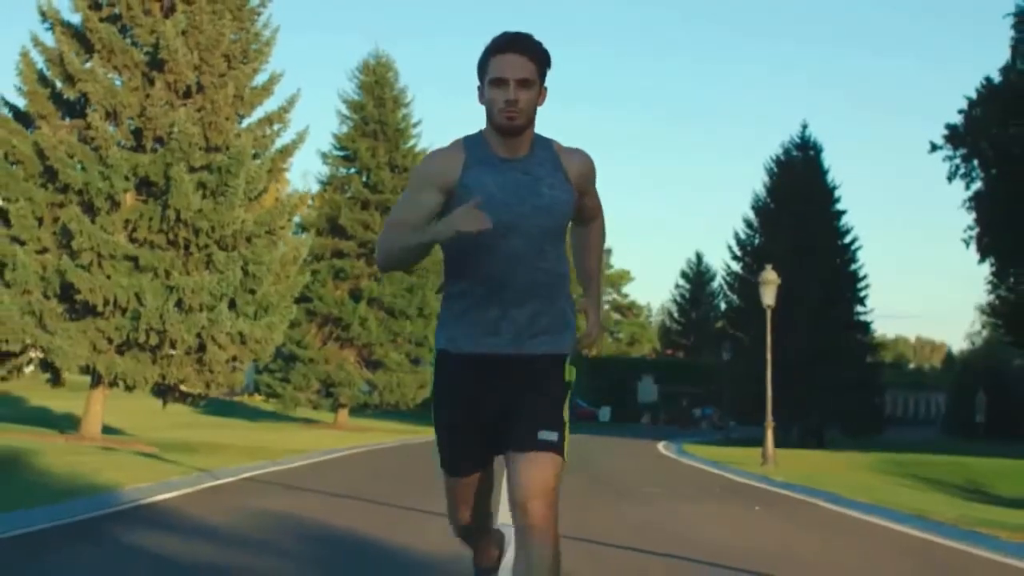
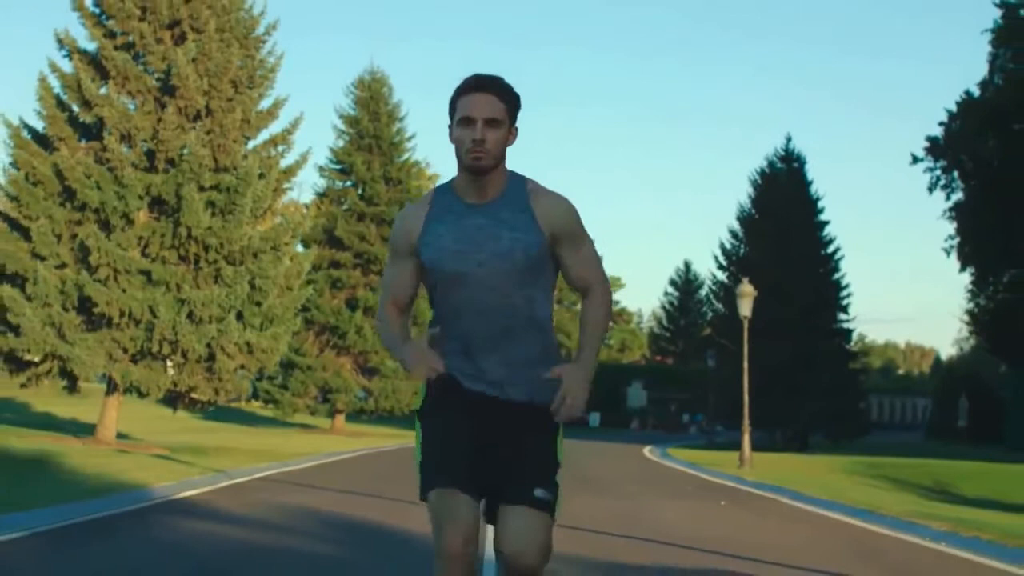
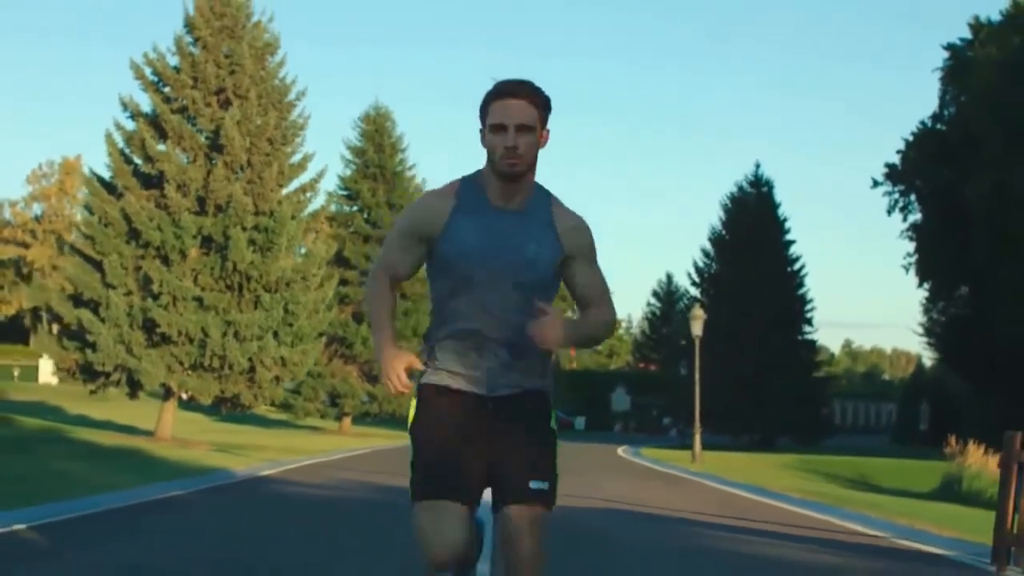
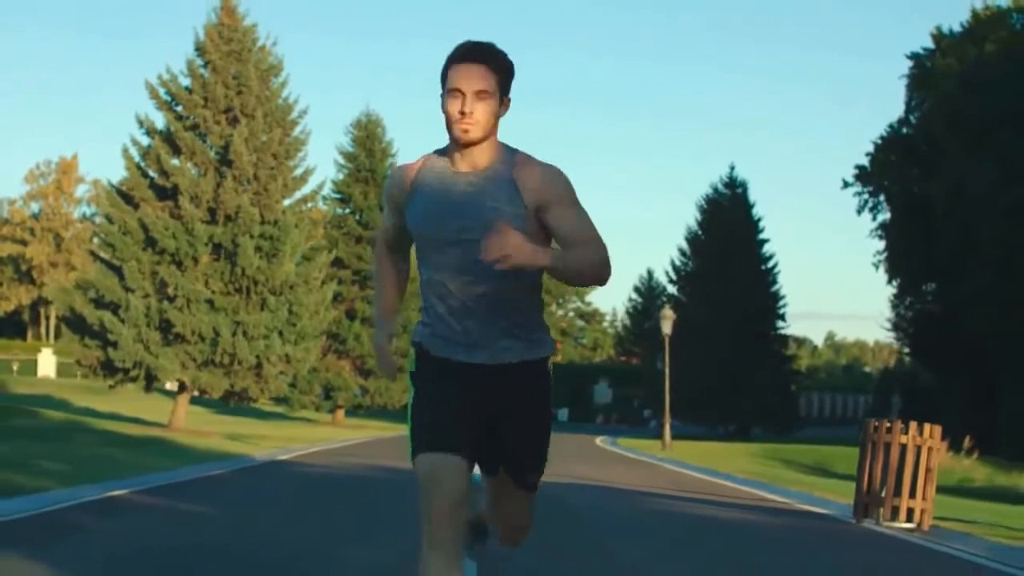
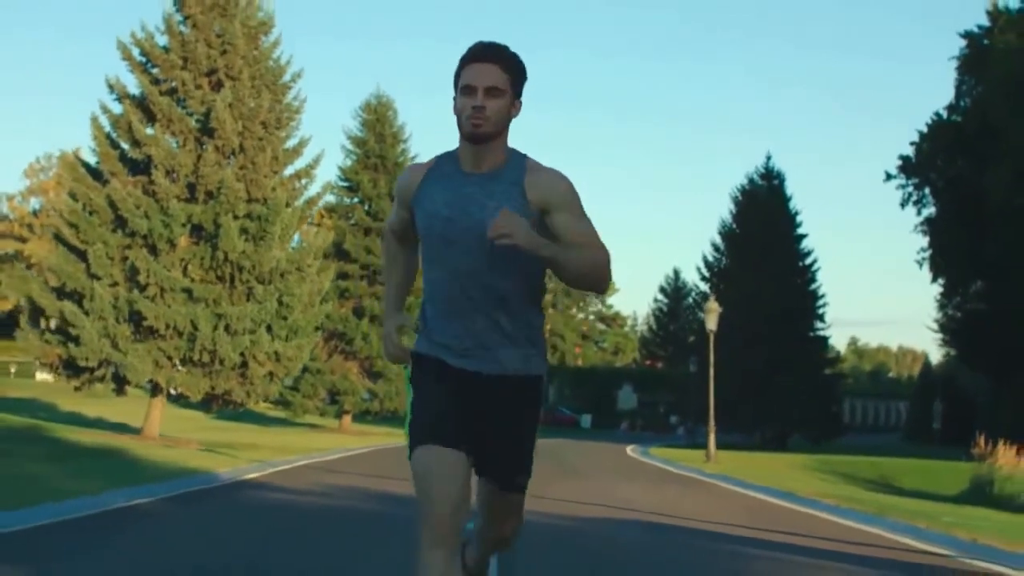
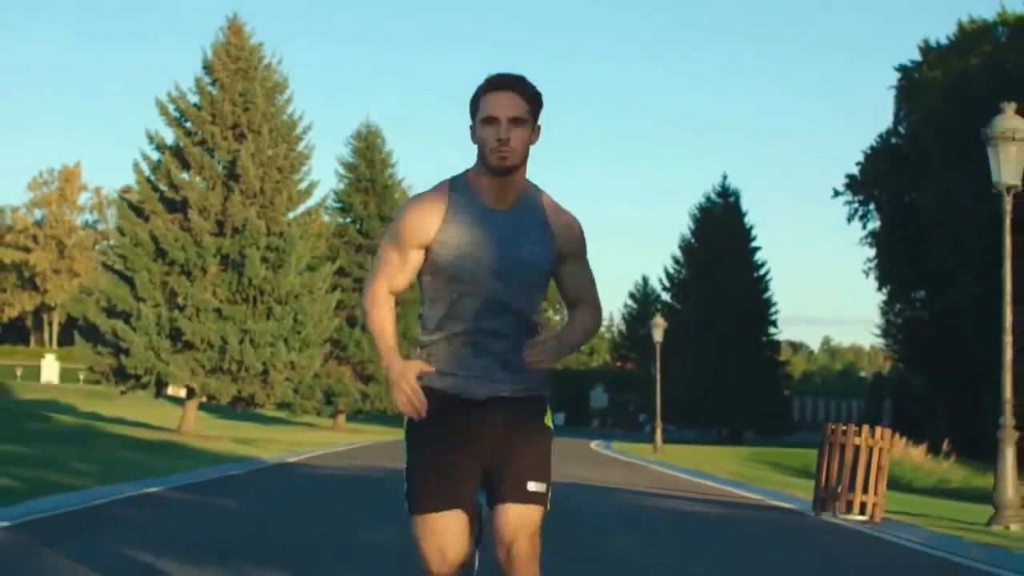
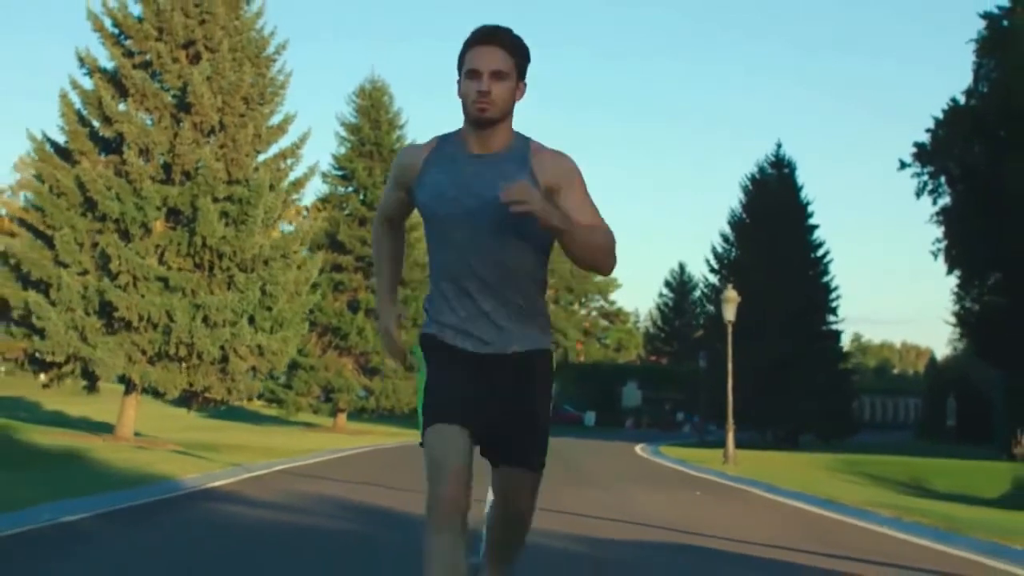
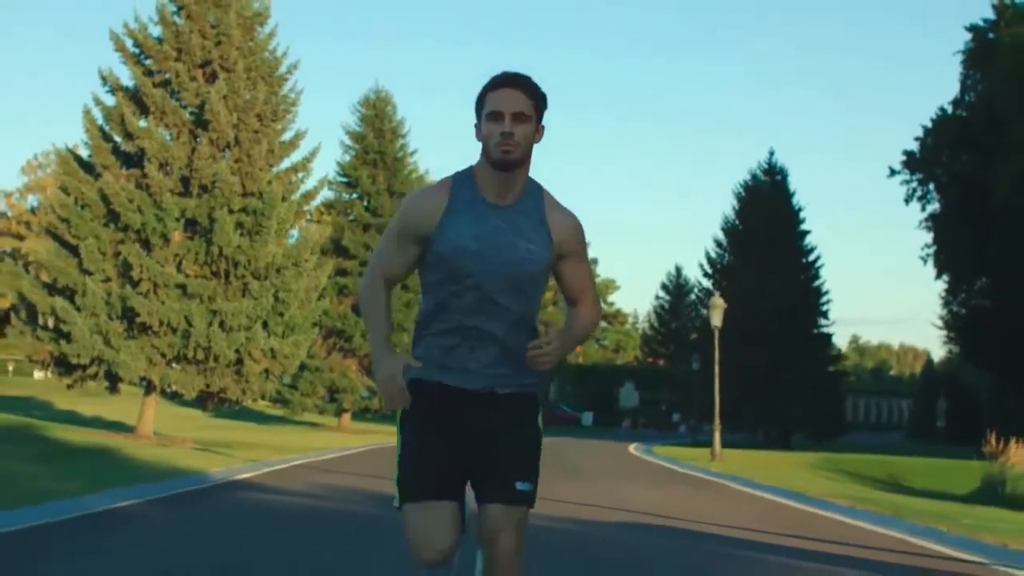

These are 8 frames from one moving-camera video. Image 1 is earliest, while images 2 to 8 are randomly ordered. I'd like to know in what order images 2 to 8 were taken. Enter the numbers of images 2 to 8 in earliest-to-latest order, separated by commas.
2, 7, 8, 5, 3, 4, 6
